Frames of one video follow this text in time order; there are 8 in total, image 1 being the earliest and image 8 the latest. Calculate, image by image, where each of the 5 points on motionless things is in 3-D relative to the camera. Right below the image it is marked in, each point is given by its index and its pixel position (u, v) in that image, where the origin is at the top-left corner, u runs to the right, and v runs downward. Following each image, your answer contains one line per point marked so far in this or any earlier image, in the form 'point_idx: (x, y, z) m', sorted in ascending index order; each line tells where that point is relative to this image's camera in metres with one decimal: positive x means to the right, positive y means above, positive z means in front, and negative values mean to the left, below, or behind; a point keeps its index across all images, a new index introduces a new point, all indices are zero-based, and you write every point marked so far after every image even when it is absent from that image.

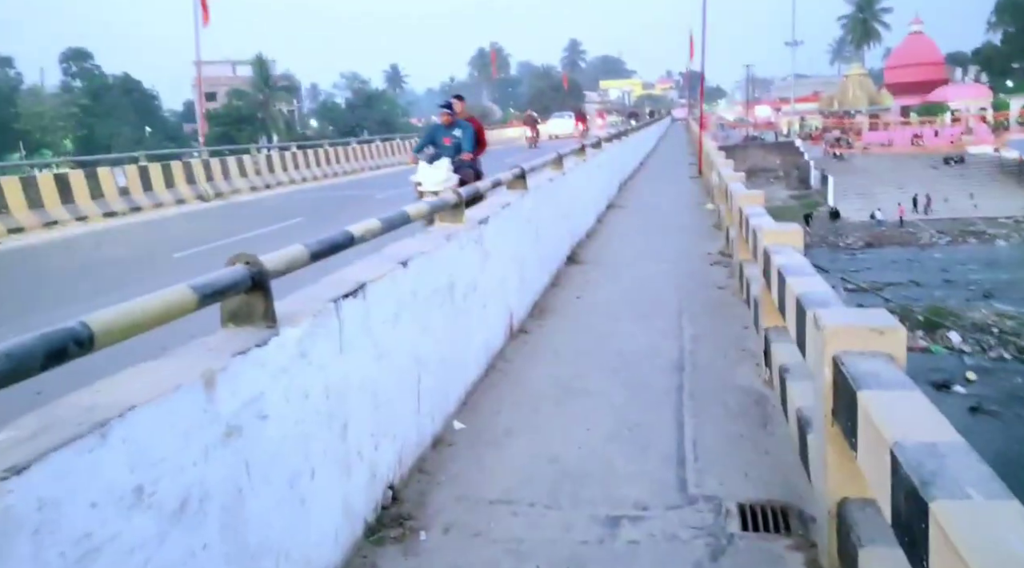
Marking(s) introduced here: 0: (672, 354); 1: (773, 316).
0: (+0.5, -0.2, +2.9) m
1: (+0.8, -0.1, +2.6) m
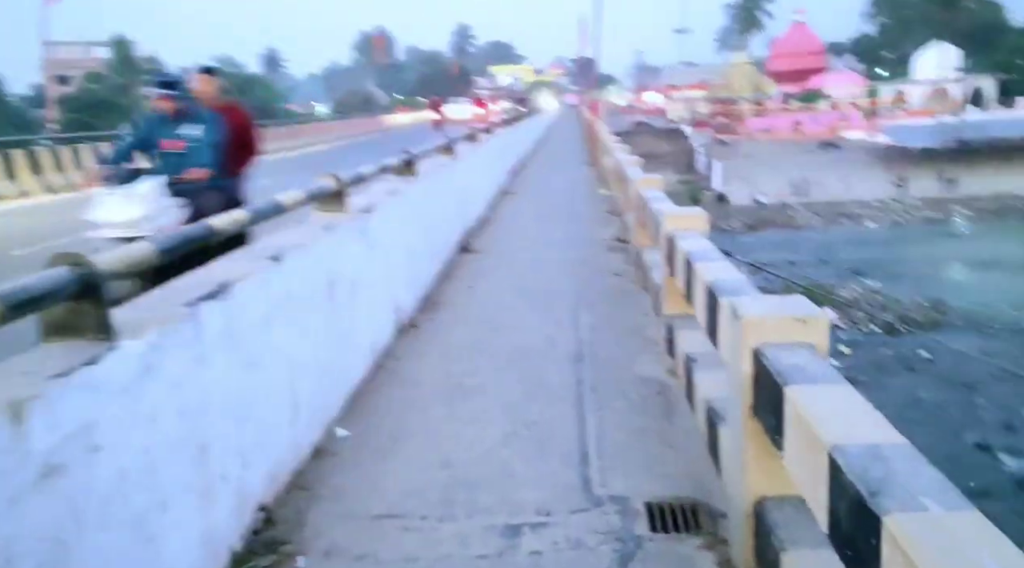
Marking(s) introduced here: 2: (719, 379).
0: (+0.2, -0.2, +2.8) m
1: (+0.5, -0.1, +2.6) m
2: (+0.5, -0.2, +1.9) m
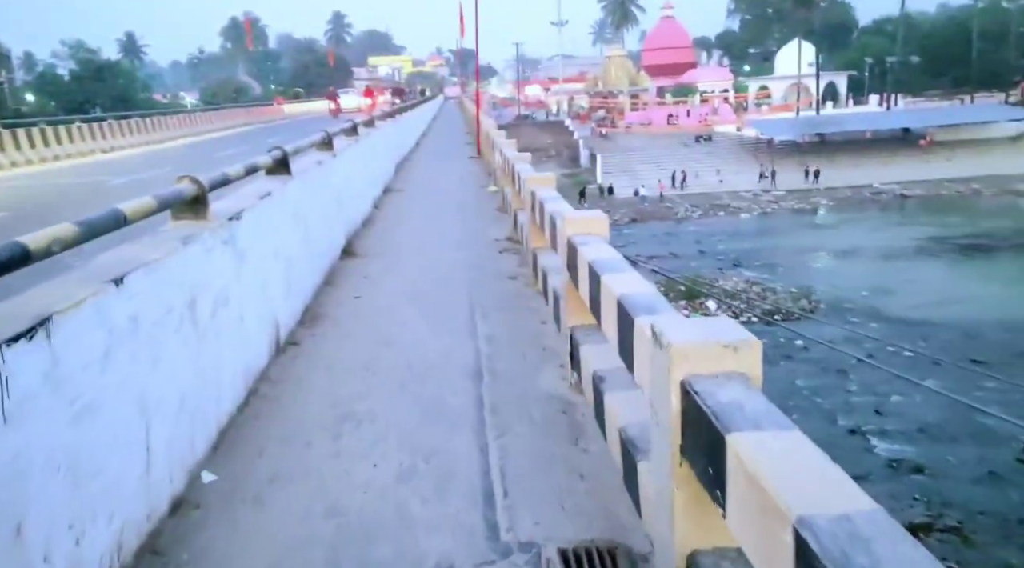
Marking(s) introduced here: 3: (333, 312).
0: (-0.1, -0.2, +2.6) m
1: (+0.2, -0.1, +2.4) m
2: (+0.2, -0.2, +1.8) m
3: (-0.6, -0.1, +3.1) m
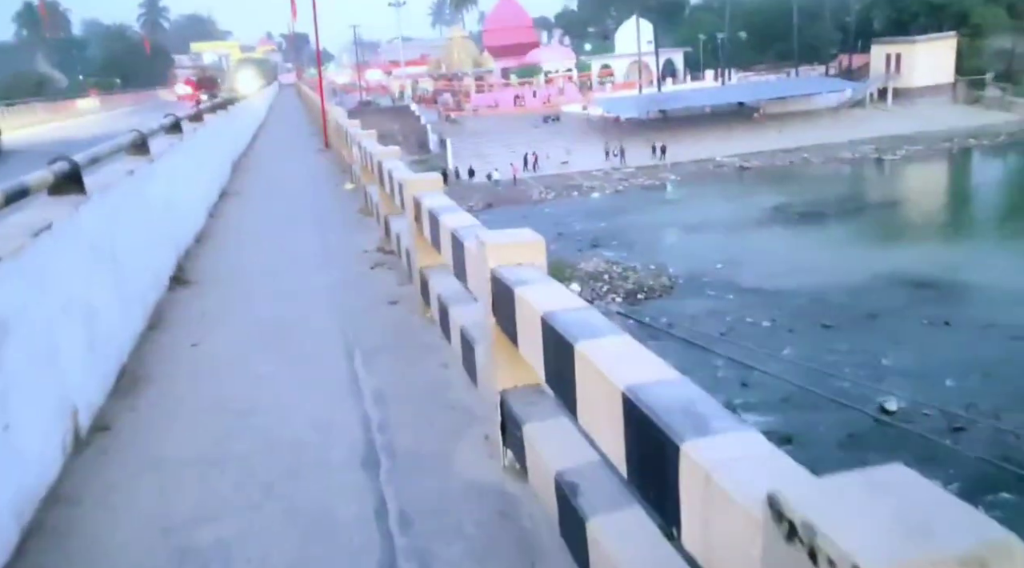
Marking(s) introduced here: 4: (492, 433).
0: (-0.3, -0.3, +1.9) m
1: (0.0, -0.2, +1.8) m
2: (+0.2, -0.3, +1.2) m
3: (-1.0, -0.2, +2.4) m
4: (0.0, -0.3, +1.8) m
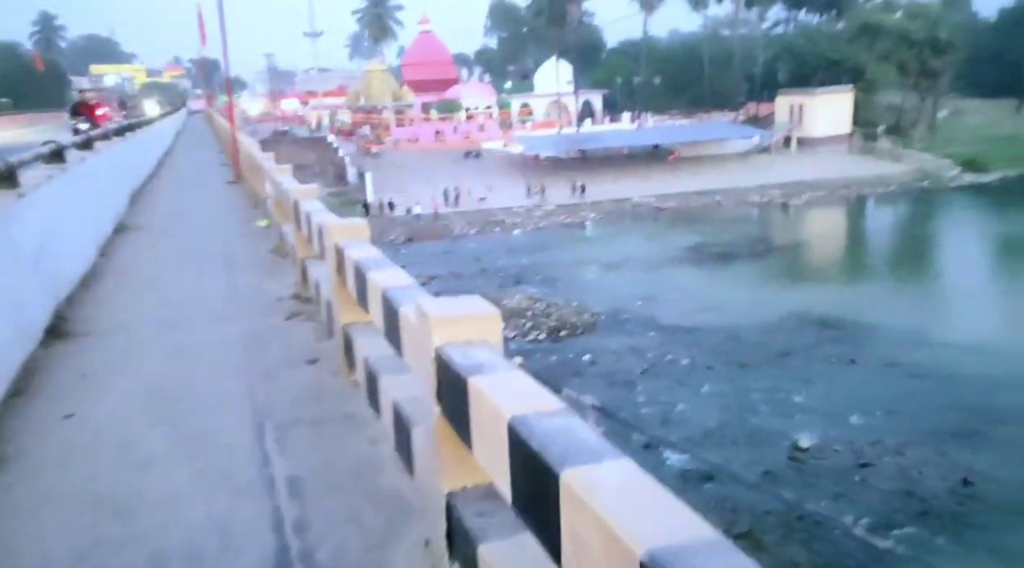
0: (-0.4, -0.5, +1.6) m
1: (-0.1, -0.3, +1.4) m
2: (+0.1, -0.4, +0.9) m
3: (-1.1, -0.4, +2.0) m
4: (-0.1, -0.4, +1.5) m
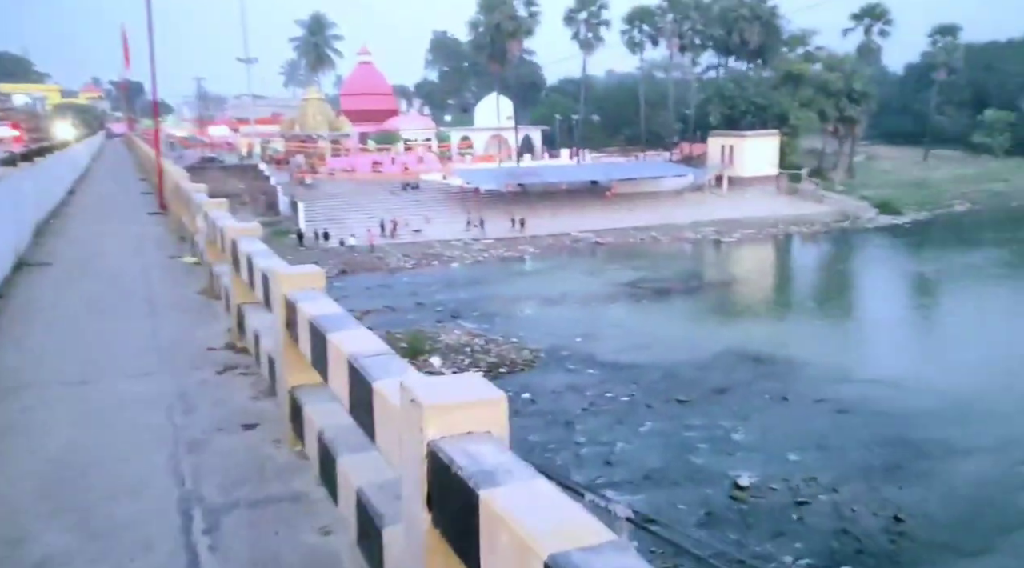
0: (-0.4, -0.5, +1.2) m
1: (-0.1, -0.4, +1.1) m
2: (+0.2, -0.5, +0.6) m
3: (-1.1, -0.5, +1.6) m
4: (-0.1, -0.5, +1.2) m
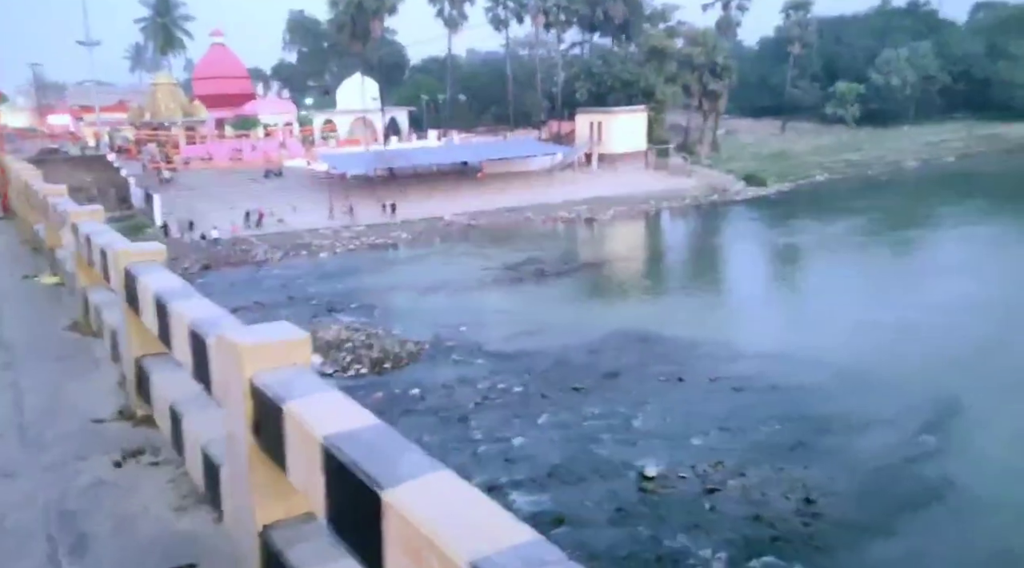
0: (-0.2, -0.7, +0.5) m
1: (+0.1, -0.6, +0.5) m
2: (+0.5, -0.7, 0.0) m
3: (-1.0, -0.7, +0.8) m
4: (+0.1, -0.7, +0.5) m
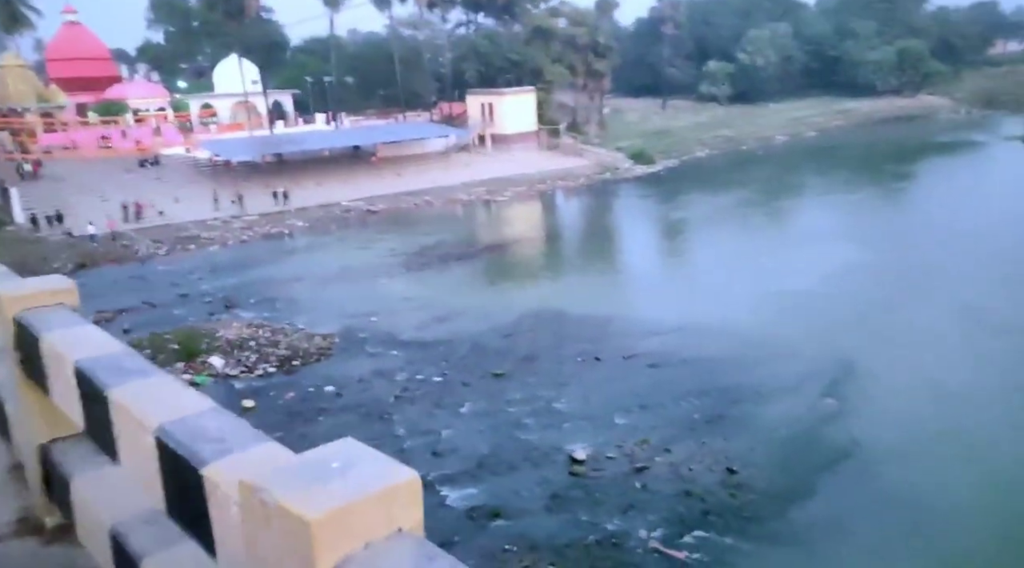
0: (+0.4, -0.8, +0.2) m
1: (+0.7, -0.7, +0.2) m
2: (+1.2, -0.8, -0.2) m
3: (-0.4, -0.8, +0.3) m
4: (+0.7, -0.8, +0.3) m
